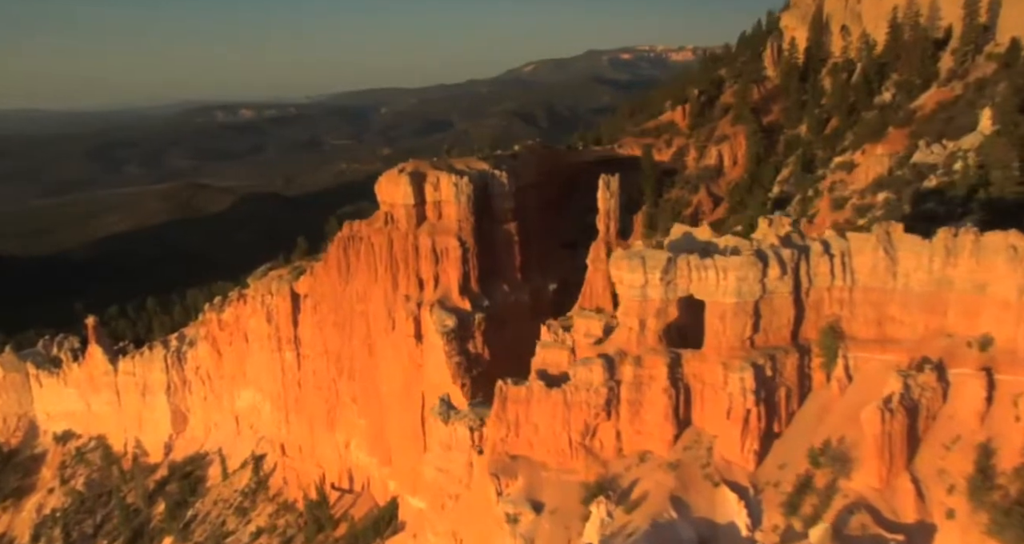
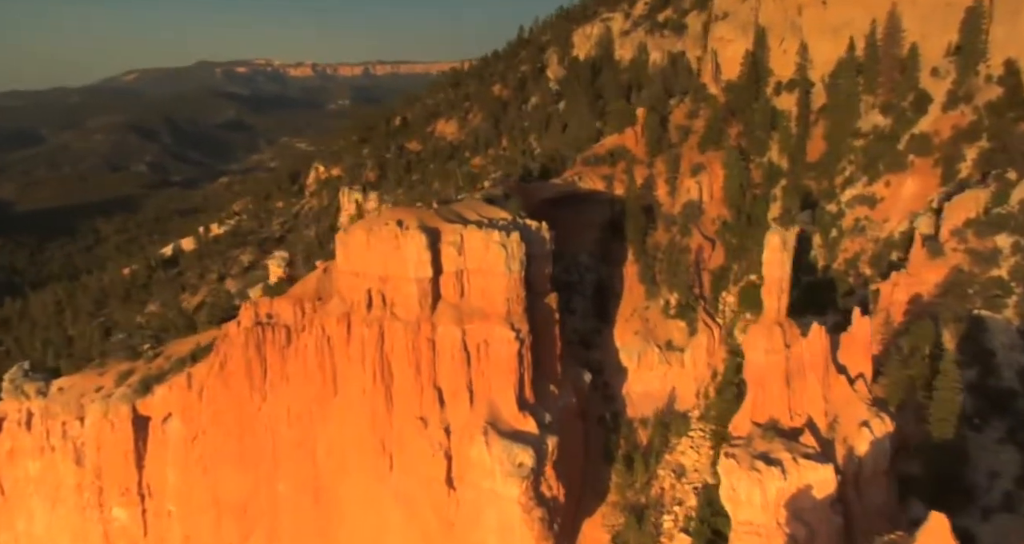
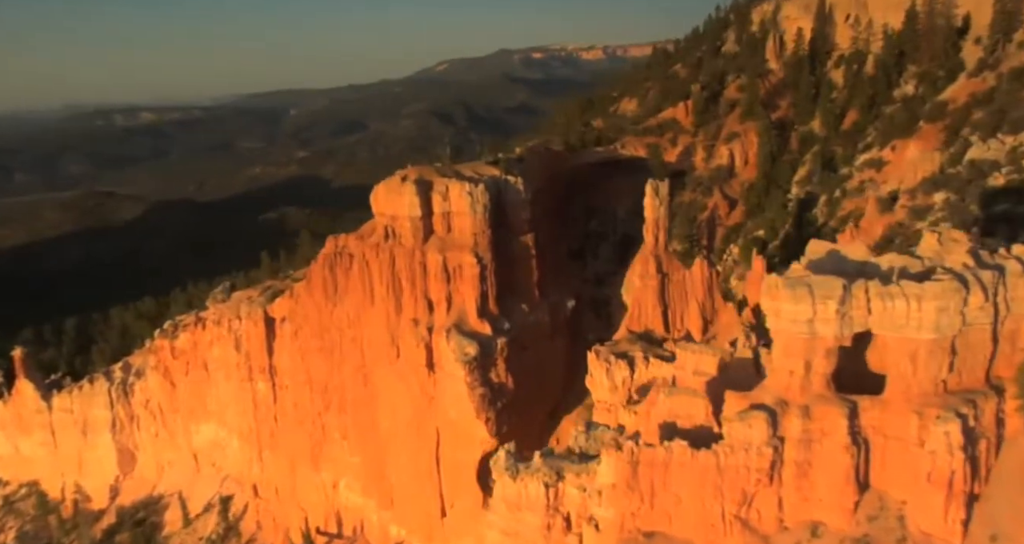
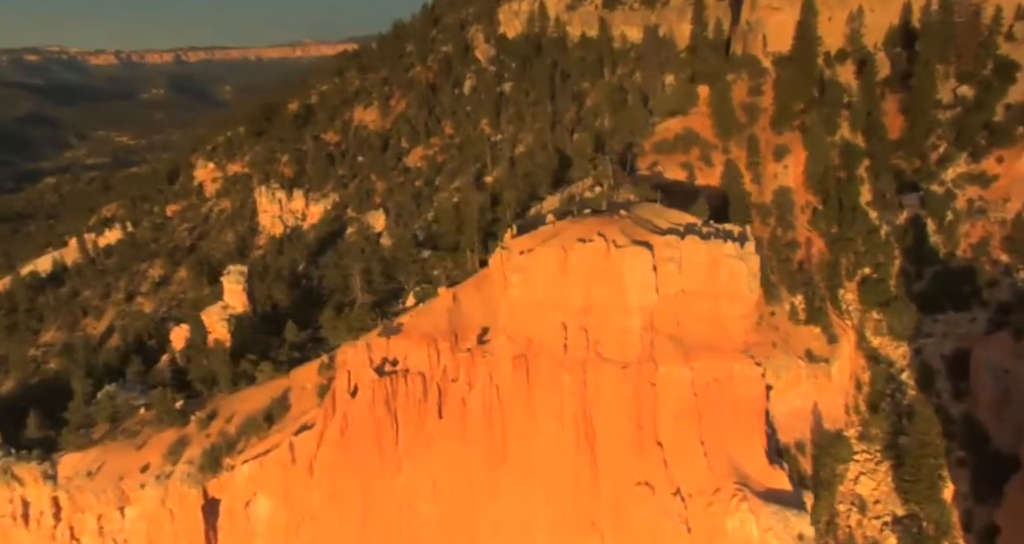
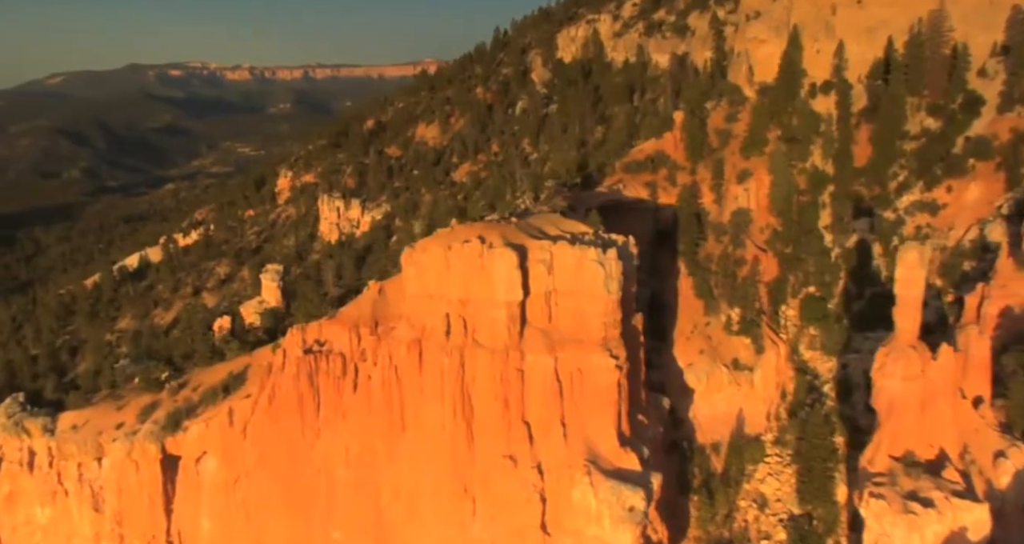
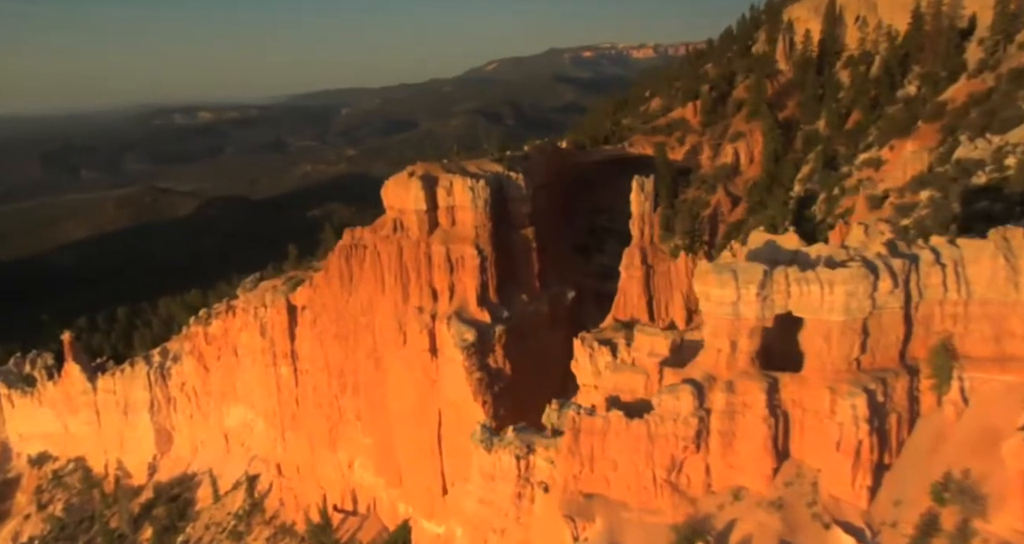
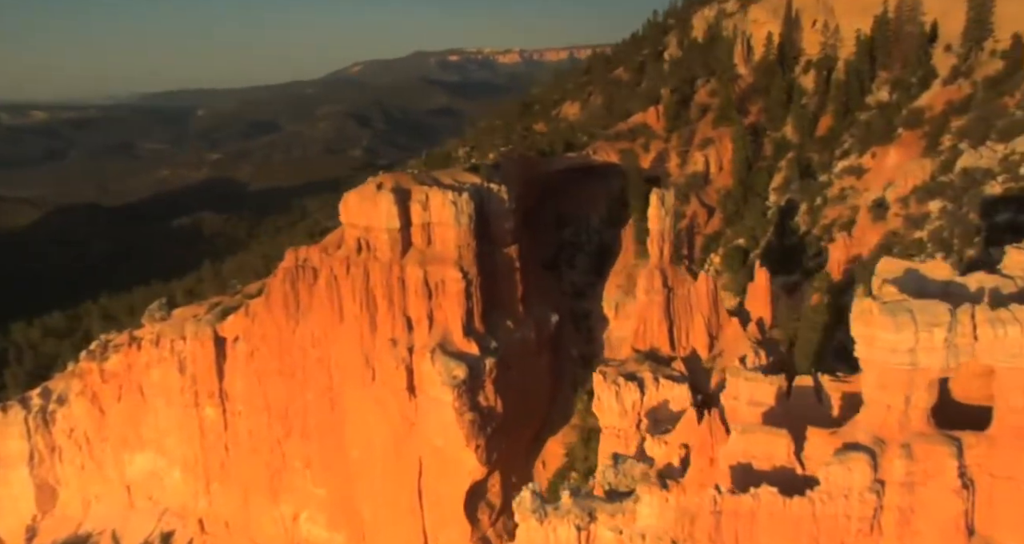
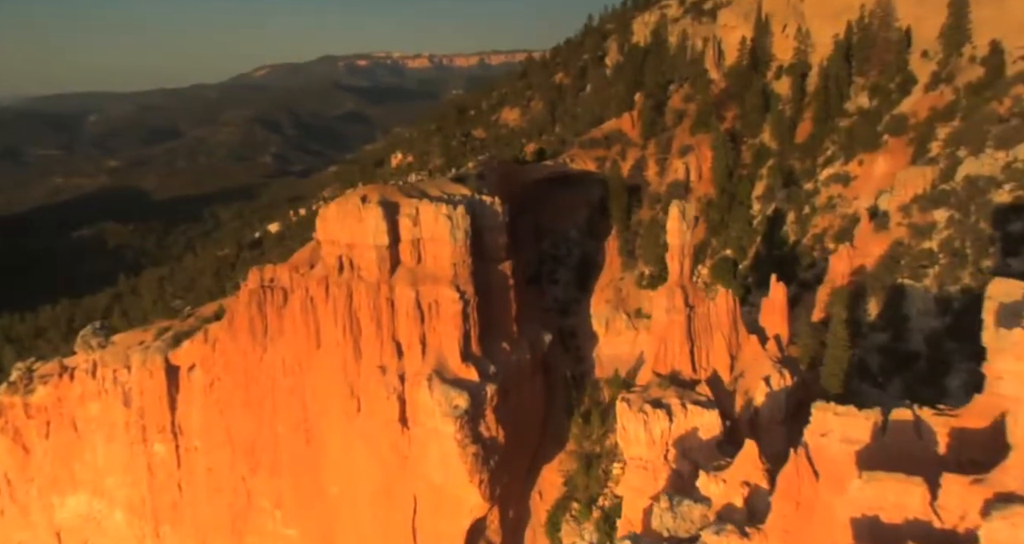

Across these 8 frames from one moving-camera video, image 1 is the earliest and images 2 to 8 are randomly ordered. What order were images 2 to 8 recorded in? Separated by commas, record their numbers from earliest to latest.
6, 3, 7, 8, 2, 5, 4
